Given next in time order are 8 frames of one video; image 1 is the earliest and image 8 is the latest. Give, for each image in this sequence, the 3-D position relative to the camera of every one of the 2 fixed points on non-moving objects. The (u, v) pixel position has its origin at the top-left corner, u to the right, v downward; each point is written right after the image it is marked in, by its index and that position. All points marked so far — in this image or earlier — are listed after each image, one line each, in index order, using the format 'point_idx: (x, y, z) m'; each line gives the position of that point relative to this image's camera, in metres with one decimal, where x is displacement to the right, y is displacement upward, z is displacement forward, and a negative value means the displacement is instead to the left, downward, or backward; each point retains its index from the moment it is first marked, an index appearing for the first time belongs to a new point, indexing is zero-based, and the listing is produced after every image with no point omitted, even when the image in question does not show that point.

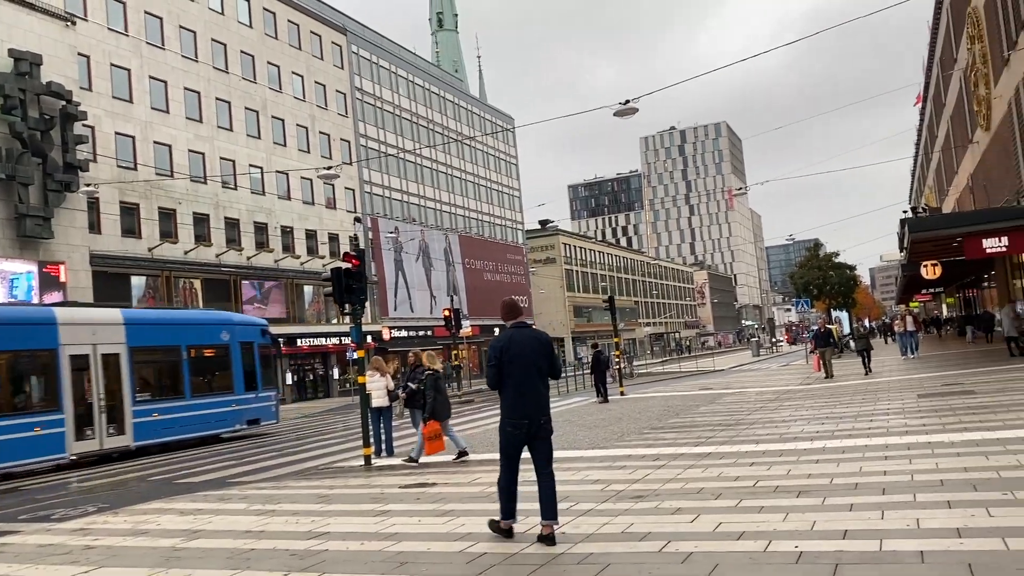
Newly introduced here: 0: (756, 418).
0: (+4.6, -2.5, +16.5) m
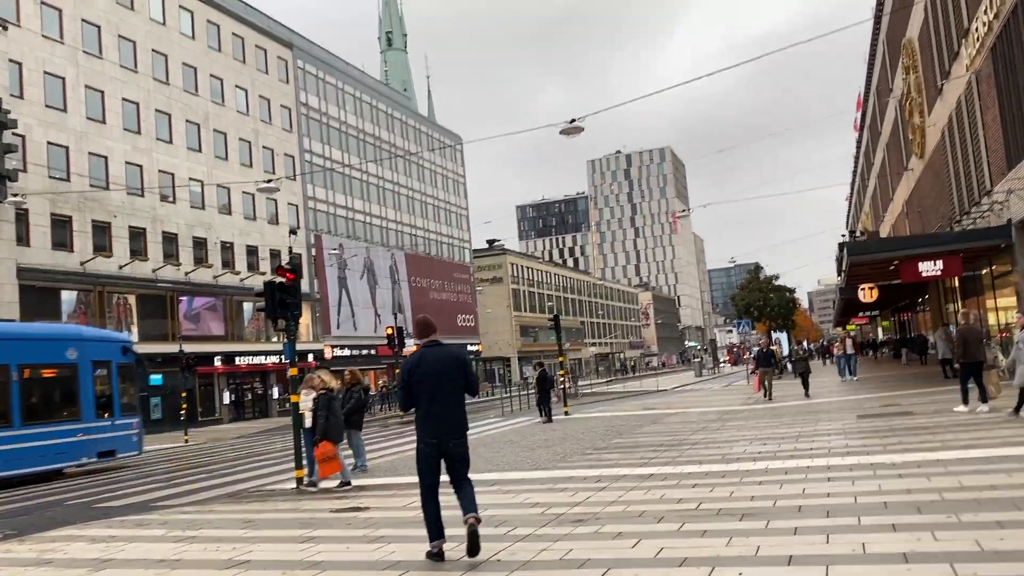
0: (+3.5, -2.8, +16.4) m
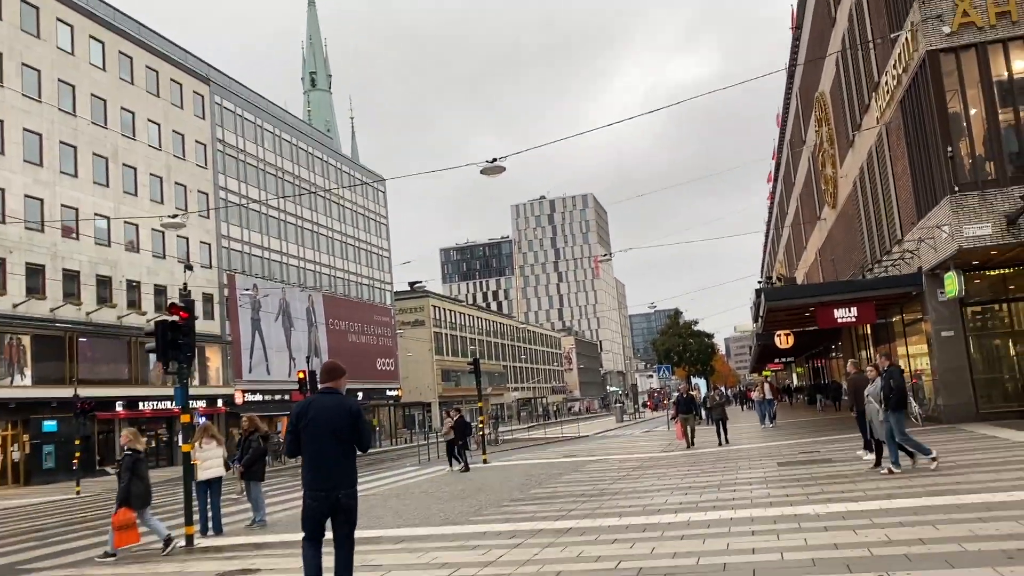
0: (+1.9, -3.7, +15.9) m
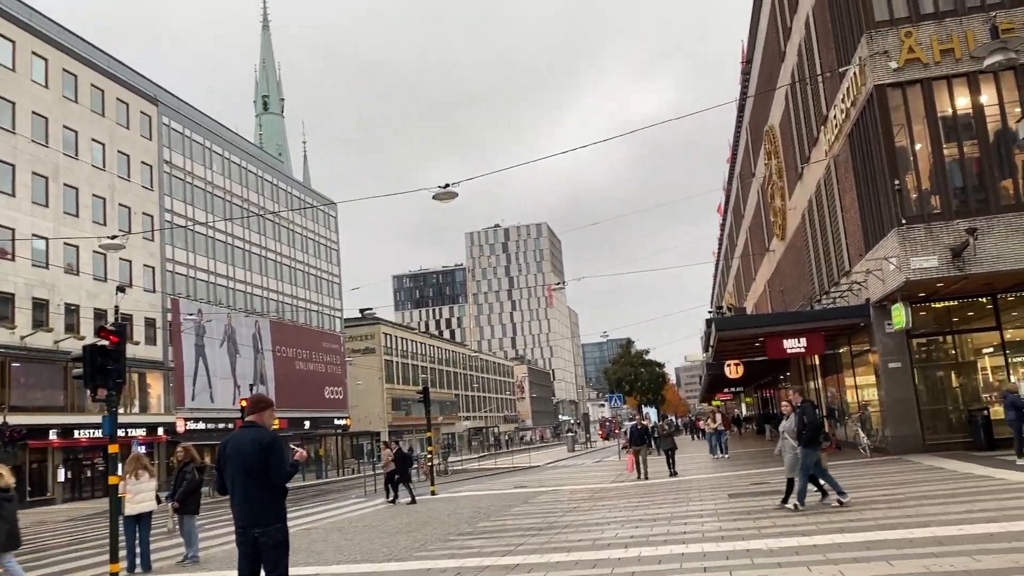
0: (+1.0, -4.2, +15.5) m
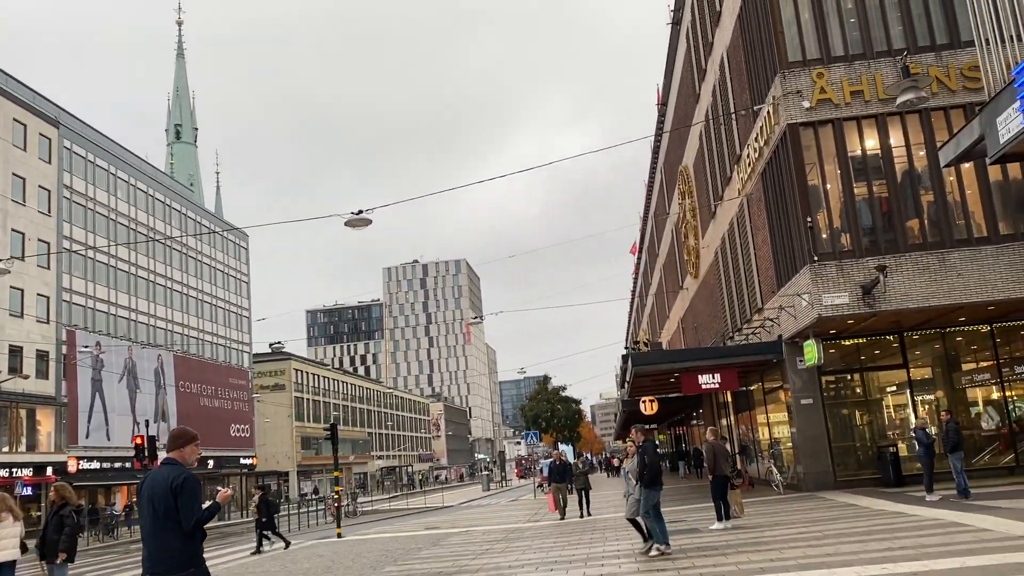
0: (-0.5, -4.7, +14.8) m
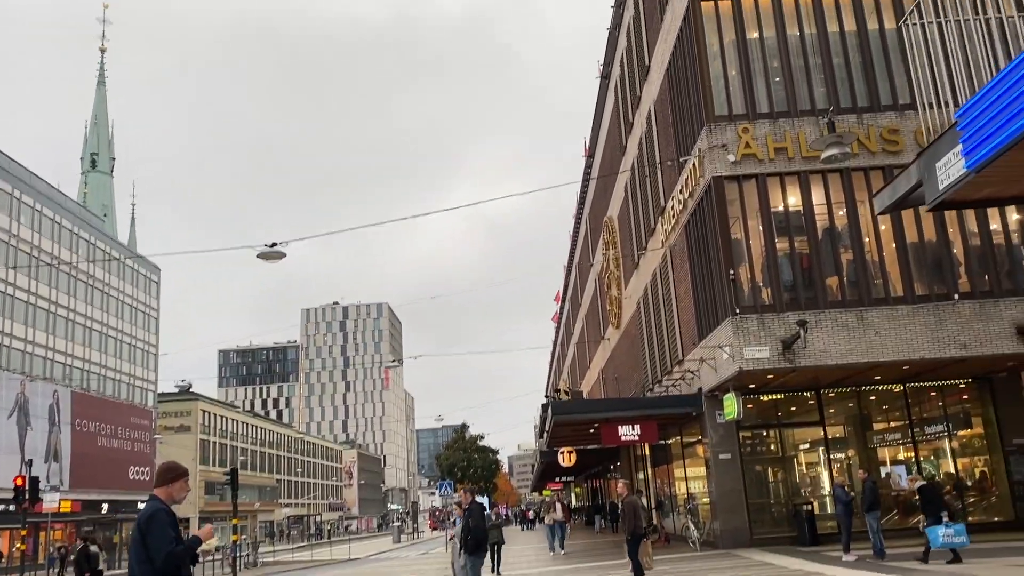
0: (-2.1, -5.3, +13.8) m
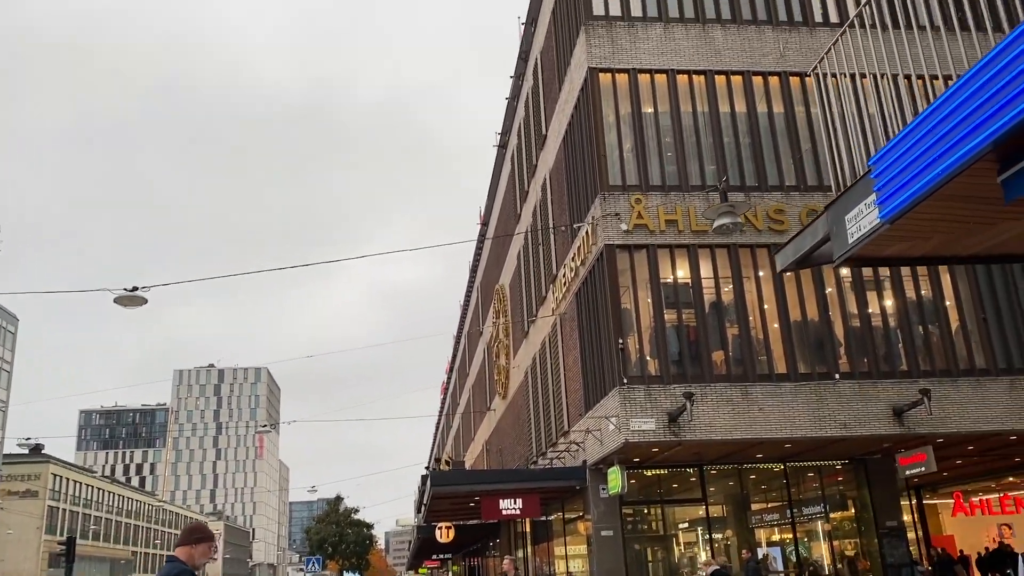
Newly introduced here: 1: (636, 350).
0: (-4.0, -6.0, +12.2) m
1: (+2.7, -1.4, +19.1) m
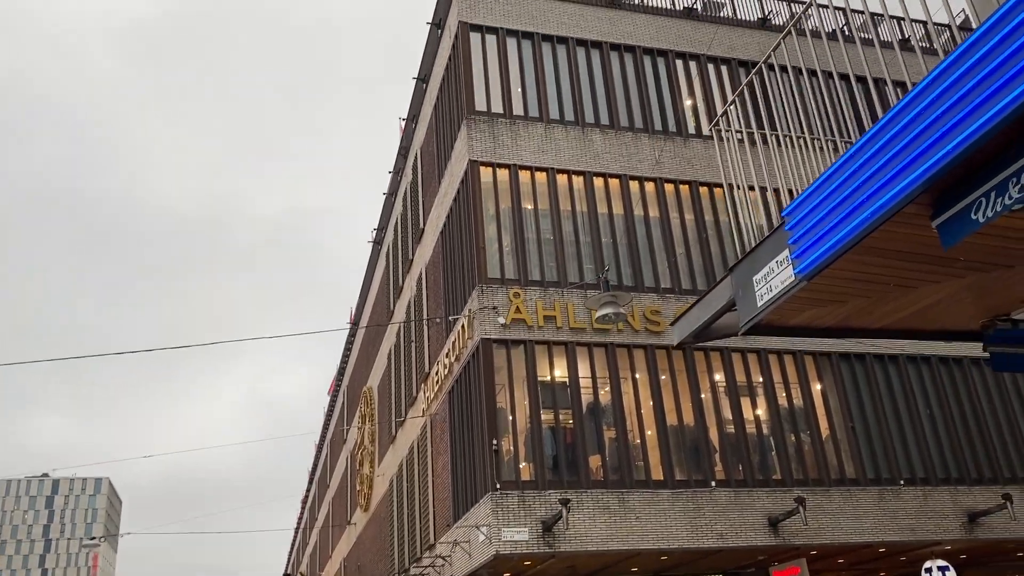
0: (-5.8, -6.8, +9.7) m
1: (0.0, -3.4, +18.0) m
